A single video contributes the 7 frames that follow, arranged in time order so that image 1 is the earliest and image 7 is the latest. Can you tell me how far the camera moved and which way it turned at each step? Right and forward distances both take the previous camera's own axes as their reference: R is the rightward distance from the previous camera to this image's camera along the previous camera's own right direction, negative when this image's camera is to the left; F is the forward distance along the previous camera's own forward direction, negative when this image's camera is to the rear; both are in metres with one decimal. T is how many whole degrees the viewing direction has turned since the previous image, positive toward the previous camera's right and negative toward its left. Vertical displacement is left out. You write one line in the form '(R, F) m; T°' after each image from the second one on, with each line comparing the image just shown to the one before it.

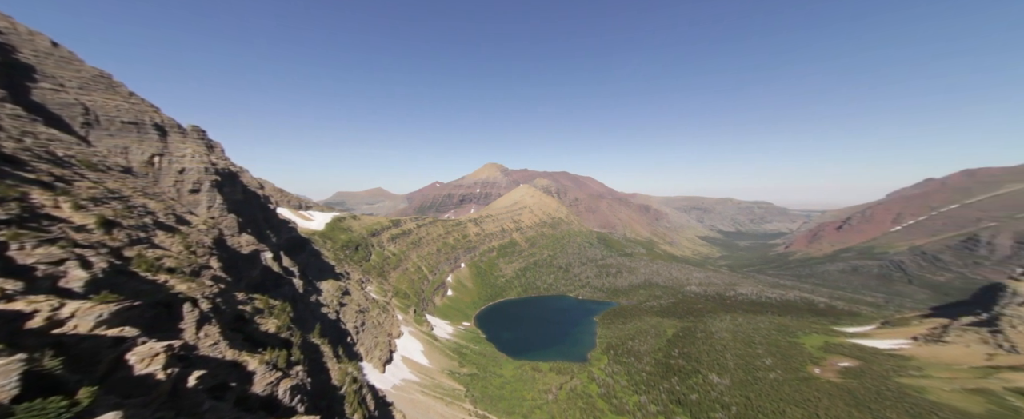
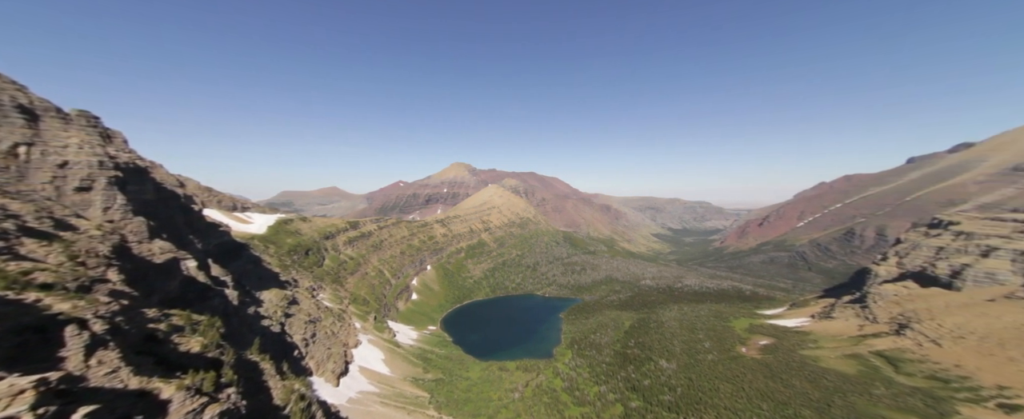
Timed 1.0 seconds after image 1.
(+2.0, -10.3) m; +5°
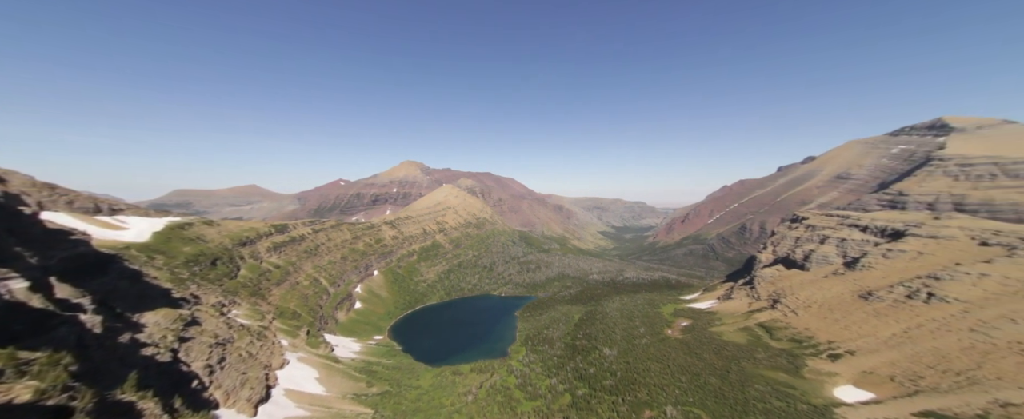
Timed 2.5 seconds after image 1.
(+2.2, -12.0) m; +7°
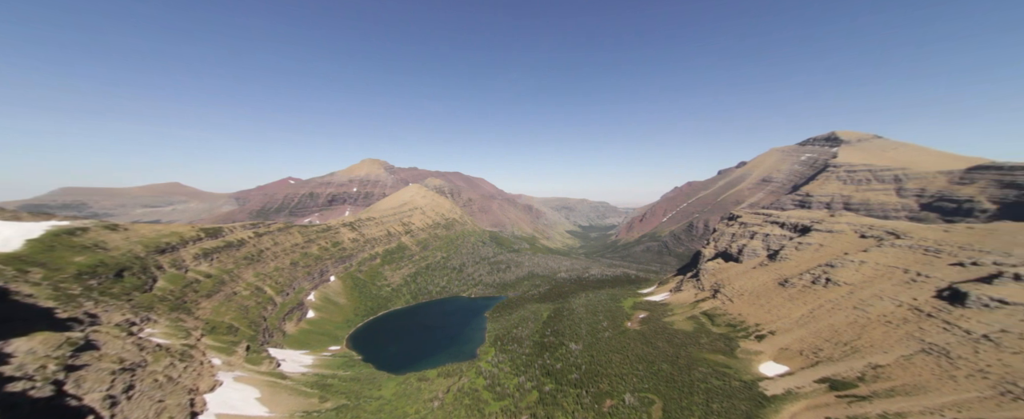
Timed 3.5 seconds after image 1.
(+1.5, -6.8) m; +4°
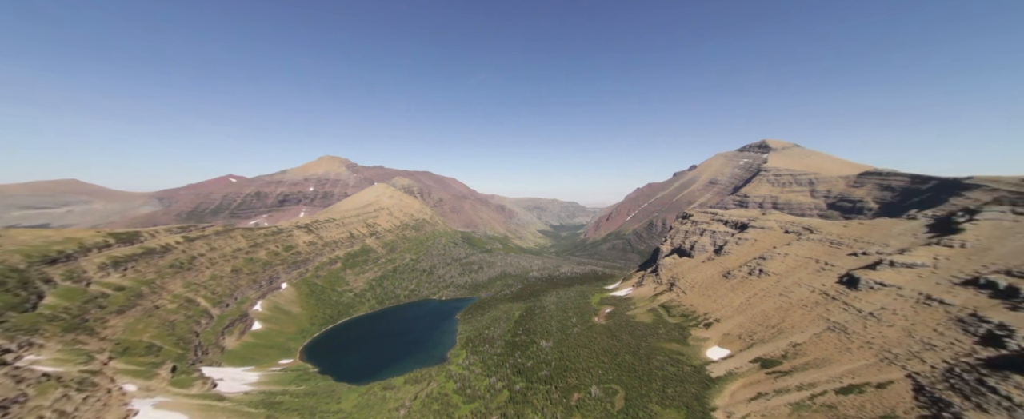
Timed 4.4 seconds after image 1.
(+1.3, -5.4) m; +4°
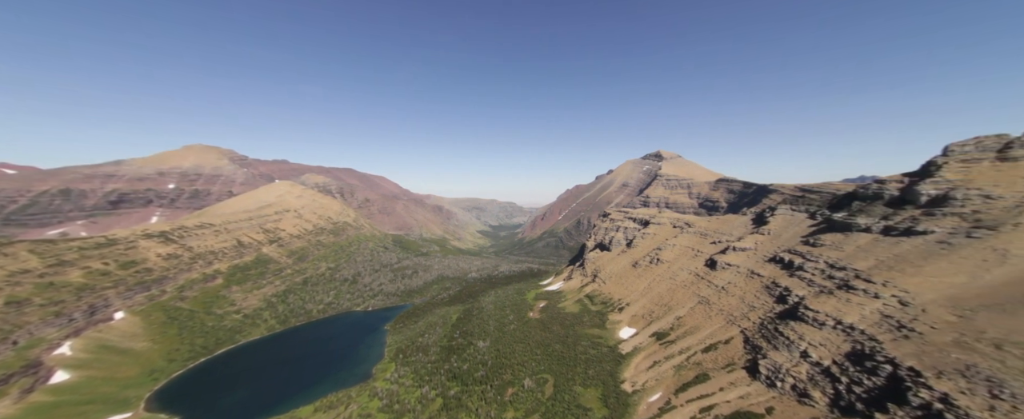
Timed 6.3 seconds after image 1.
(+2.3, -9.4) m; +8°
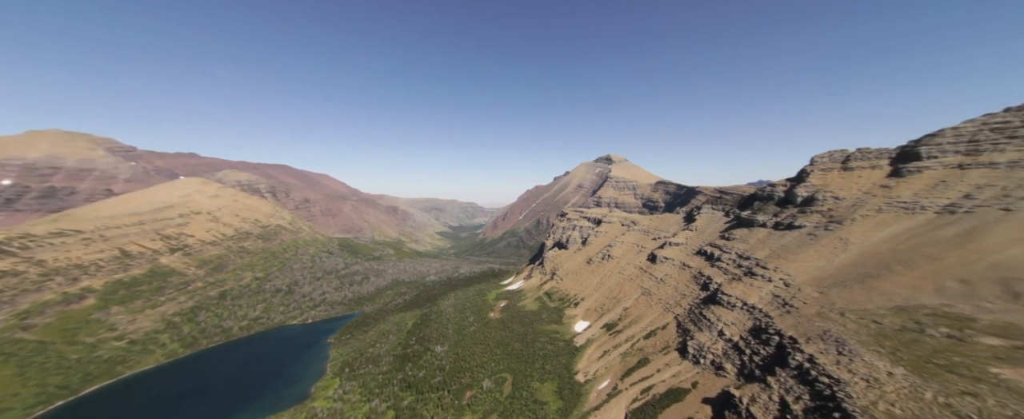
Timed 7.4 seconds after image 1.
(+1.2, -4.6) m; +5°
